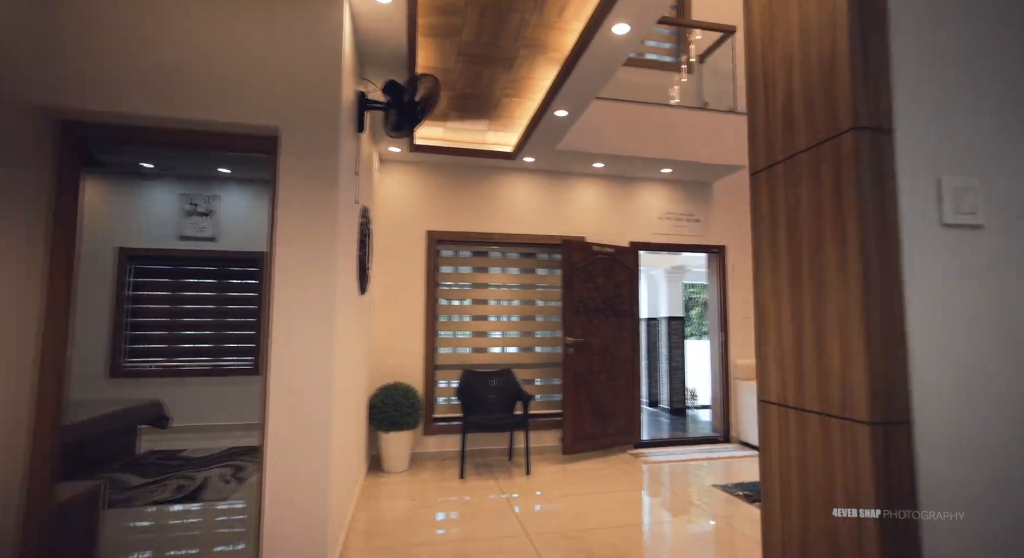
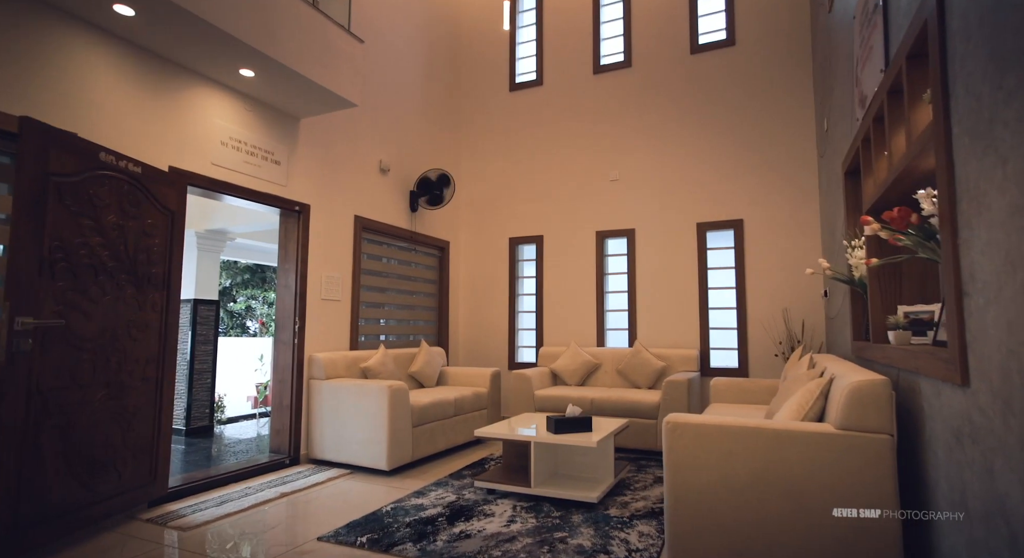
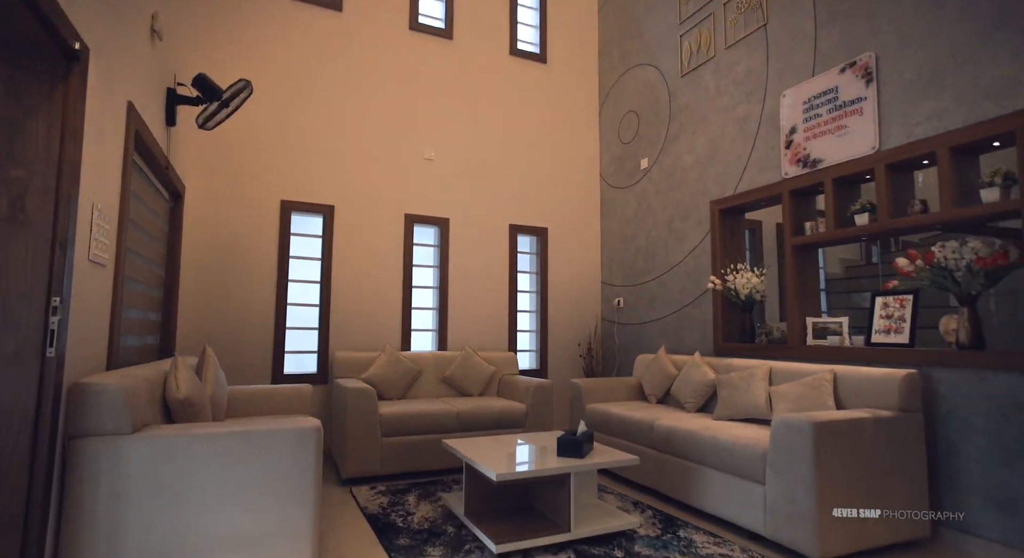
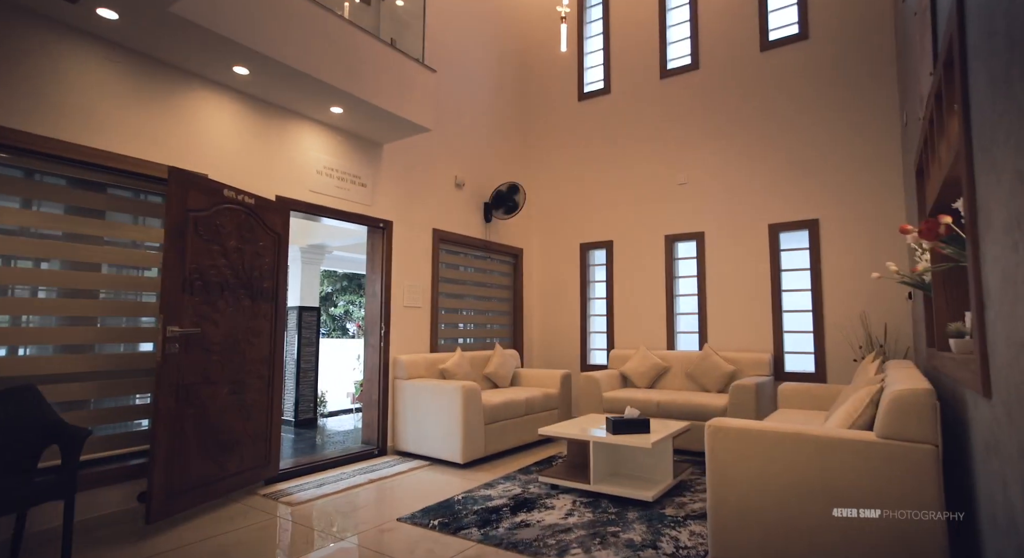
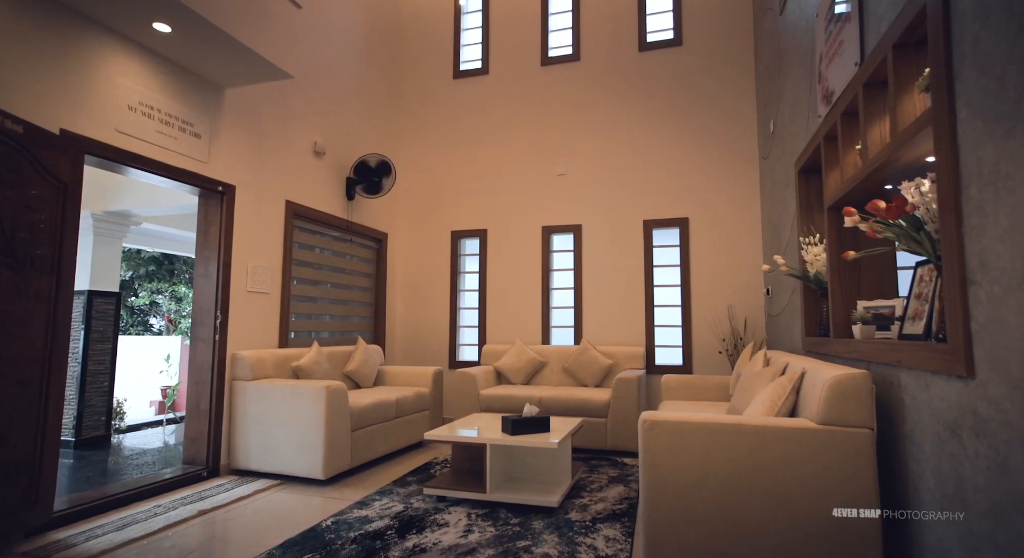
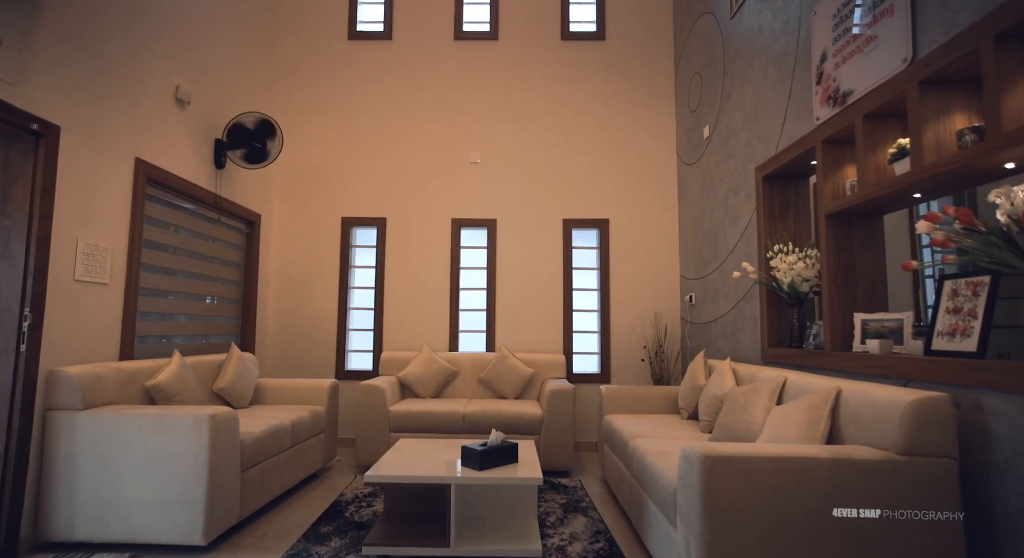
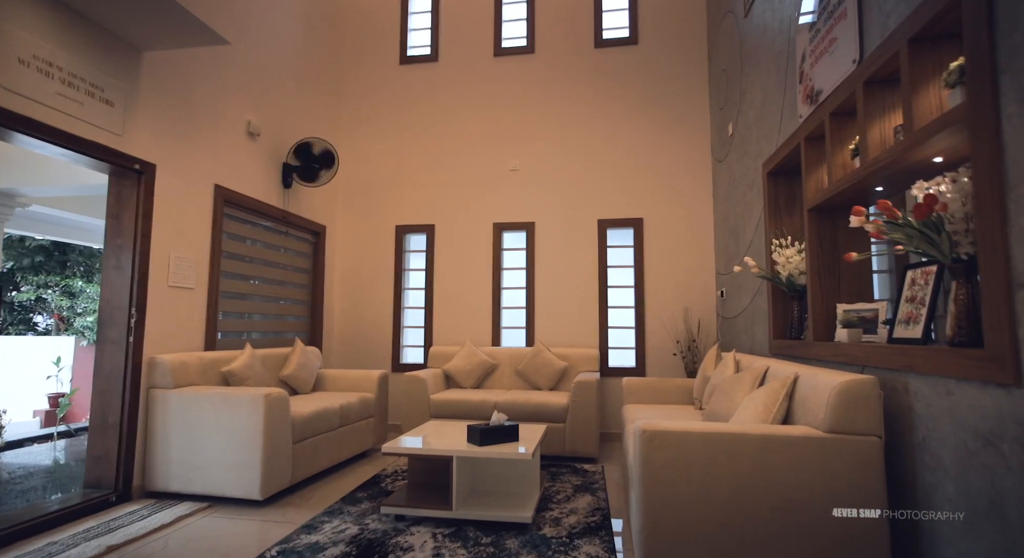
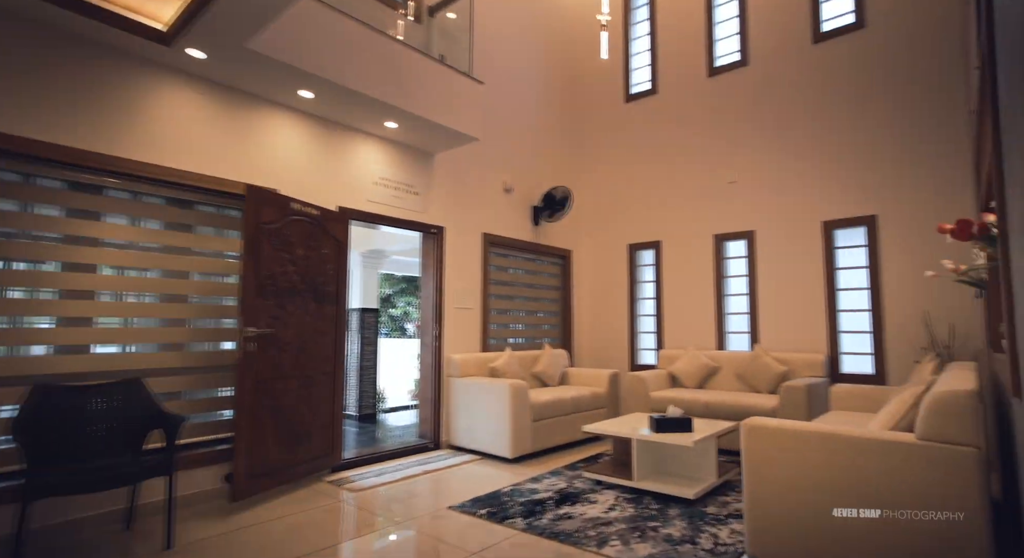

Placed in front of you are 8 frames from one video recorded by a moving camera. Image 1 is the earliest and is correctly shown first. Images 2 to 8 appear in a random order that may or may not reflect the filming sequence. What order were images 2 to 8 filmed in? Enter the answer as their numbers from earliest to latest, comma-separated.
8, 4, 2, 5, 7, 6, 3
